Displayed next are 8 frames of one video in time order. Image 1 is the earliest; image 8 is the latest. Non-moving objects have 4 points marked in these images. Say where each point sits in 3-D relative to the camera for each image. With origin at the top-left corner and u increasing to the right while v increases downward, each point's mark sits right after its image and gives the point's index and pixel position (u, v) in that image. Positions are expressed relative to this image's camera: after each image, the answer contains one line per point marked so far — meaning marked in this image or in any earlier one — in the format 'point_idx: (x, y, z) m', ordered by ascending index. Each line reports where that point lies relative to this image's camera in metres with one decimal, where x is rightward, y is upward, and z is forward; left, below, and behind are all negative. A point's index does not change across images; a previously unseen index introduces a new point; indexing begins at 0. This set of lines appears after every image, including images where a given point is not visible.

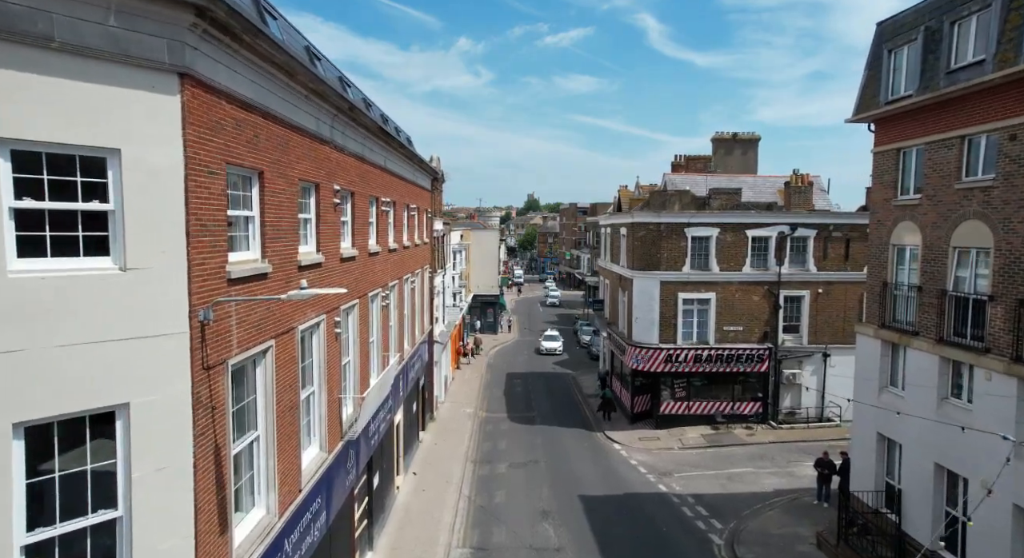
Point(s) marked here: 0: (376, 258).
0: (-3.1, +0.5, +14.3) m
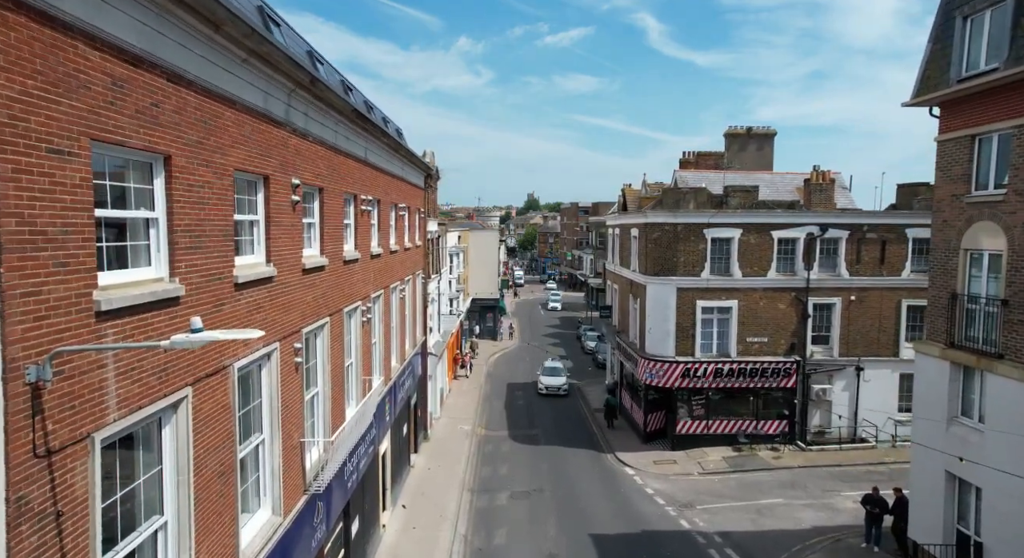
0: (-3.1, +0.2, +12.2) m
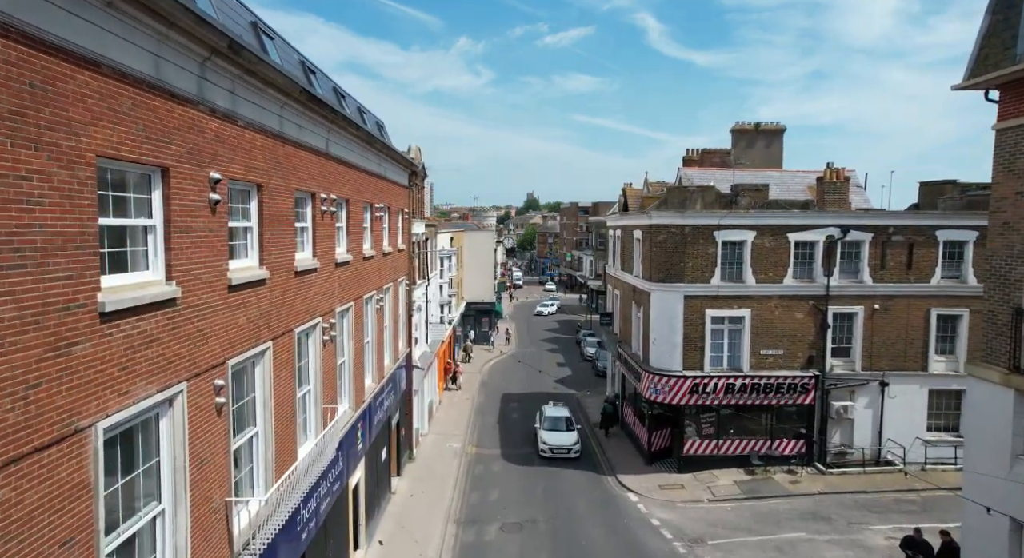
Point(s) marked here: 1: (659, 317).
0: (-3.3, 0.0, +10.4) m
1: (+4.7, -1.2, +19.9) m
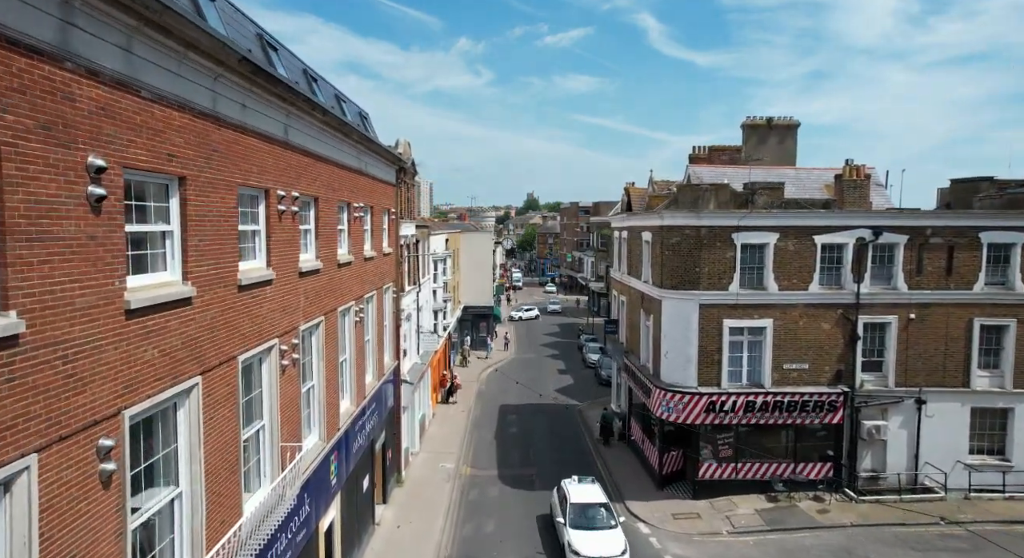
0: (-3.4, -0.2, +8.6) m
1: (+4.6, -1.4, +18.0) m
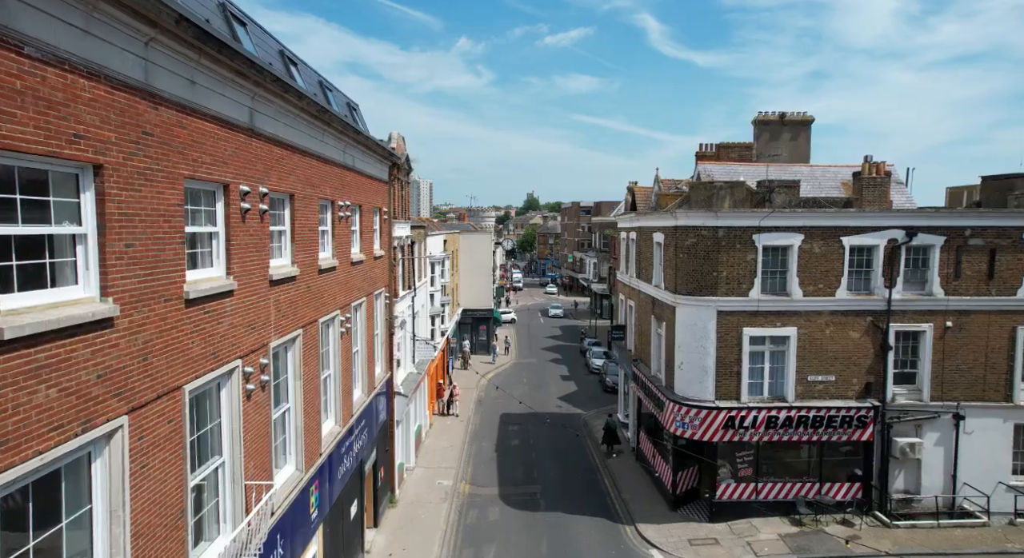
0: (-3.4, -0.3, +7.2) m
1: (+4.7, -1.5, +16.7) m
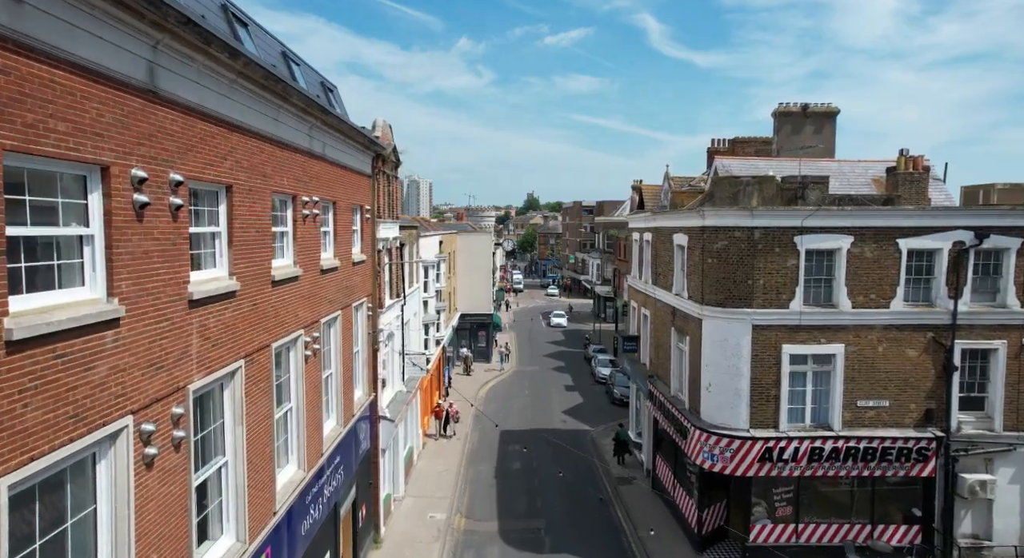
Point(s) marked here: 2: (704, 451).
0: (-3.3, -0.5, +4.9) m
1: (+4.7, -1.7, +14.4) m
2: (+4.4, -4.0, +14.5) m
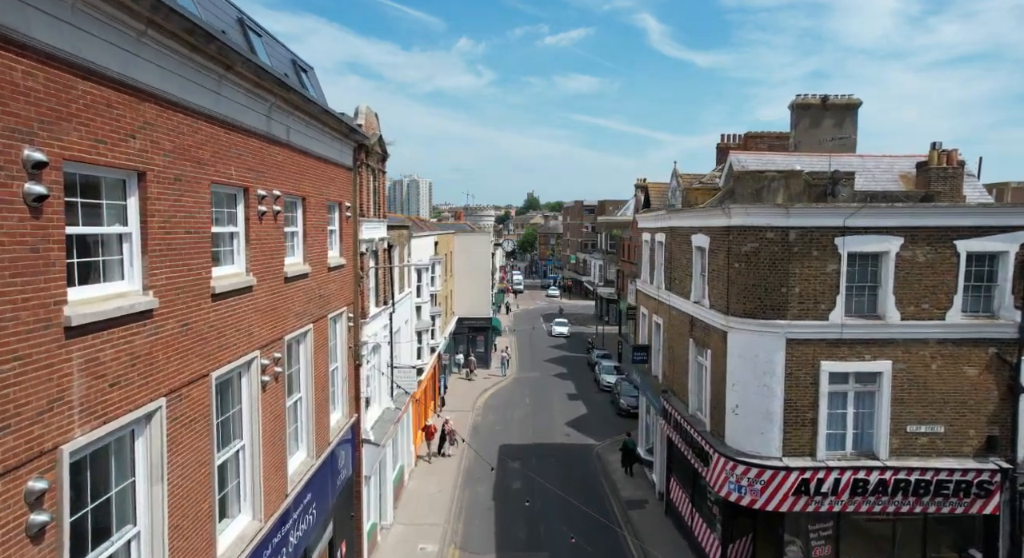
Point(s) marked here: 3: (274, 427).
0: (-3.3, -0.6, +3.1) m
1: (+4.7, -1.8, +12.6) m
2: (+4.4, -4.1, +12.7) m
3: (-3.5, -2.2, +9.3) m
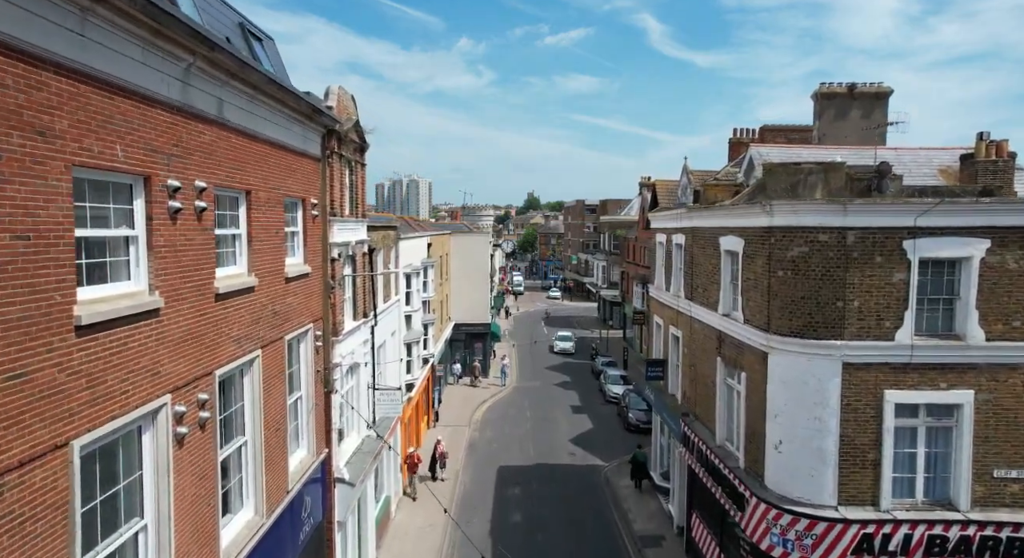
0: (-3.4, -0.8, +0.9) m
1: (+4.7, -2.0, +10.4) m
2: (+4.4, -4.3, +10.4) m
3: (-3.5, -2.4, +7.1) m
